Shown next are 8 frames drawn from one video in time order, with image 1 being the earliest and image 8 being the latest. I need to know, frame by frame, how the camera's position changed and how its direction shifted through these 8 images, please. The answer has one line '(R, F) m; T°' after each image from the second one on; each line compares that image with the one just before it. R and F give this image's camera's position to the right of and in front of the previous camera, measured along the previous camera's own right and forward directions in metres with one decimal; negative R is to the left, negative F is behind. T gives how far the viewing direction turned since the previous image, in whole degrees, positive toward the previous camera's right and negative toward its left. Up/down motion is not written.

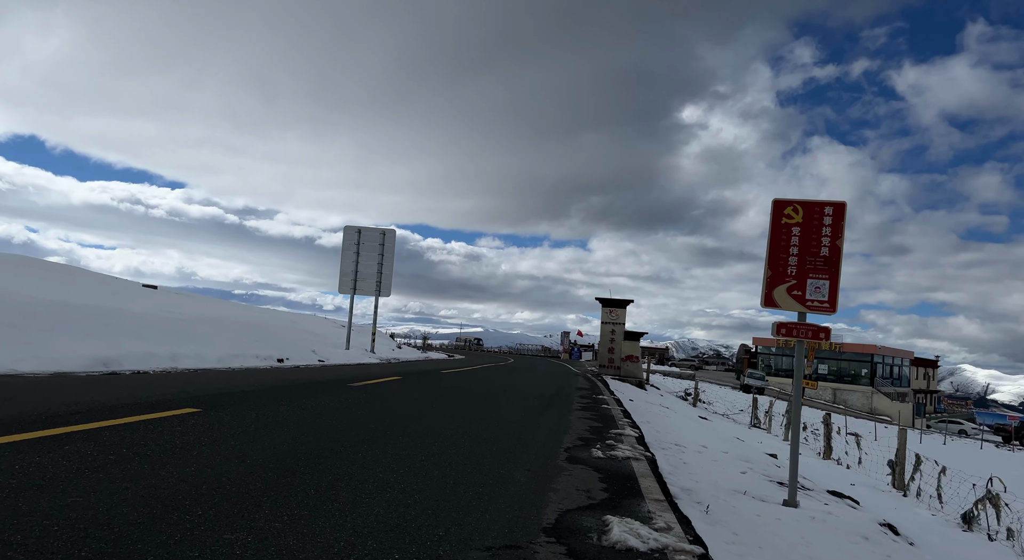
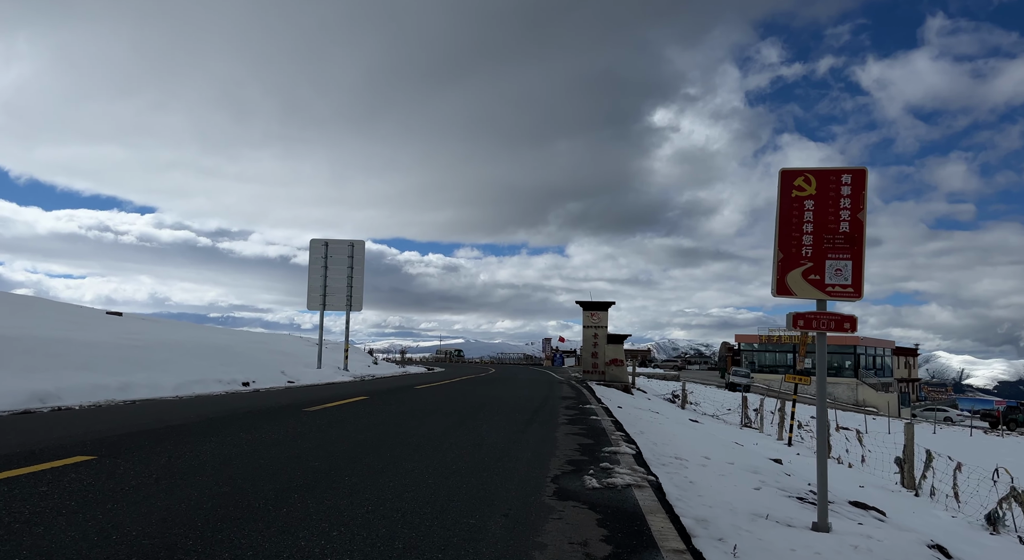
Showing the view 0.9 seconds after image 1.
(+0.1, +1.1) m; +2°
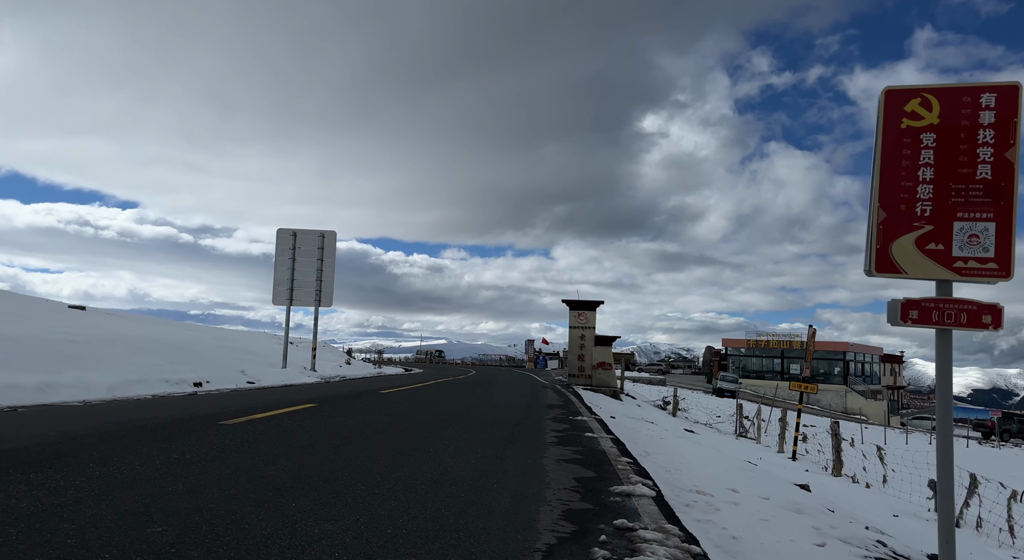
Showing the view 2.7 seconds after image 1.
(+0.1, +1.9) m; +1°
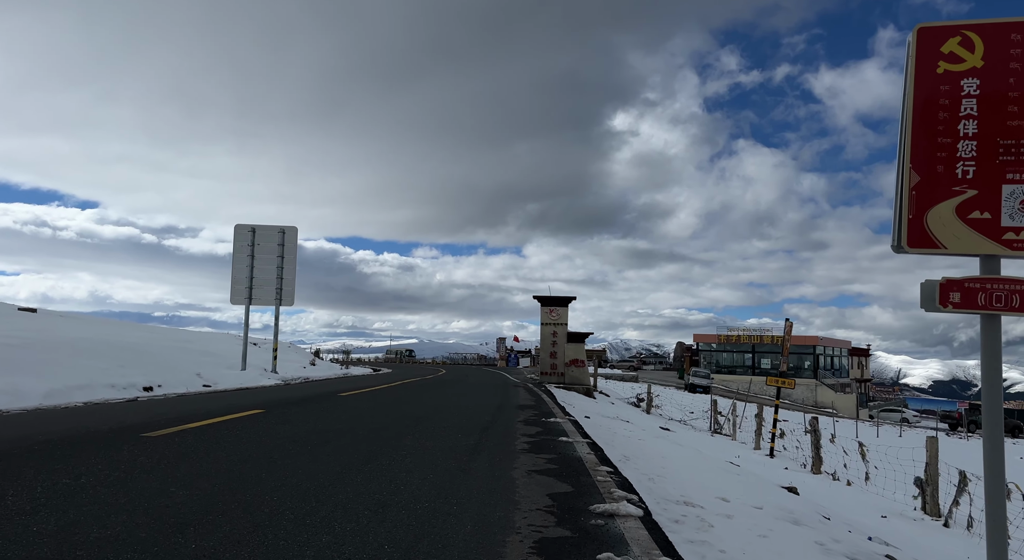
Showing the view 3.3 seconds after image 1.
(+0.1, +0.7) m; +3°
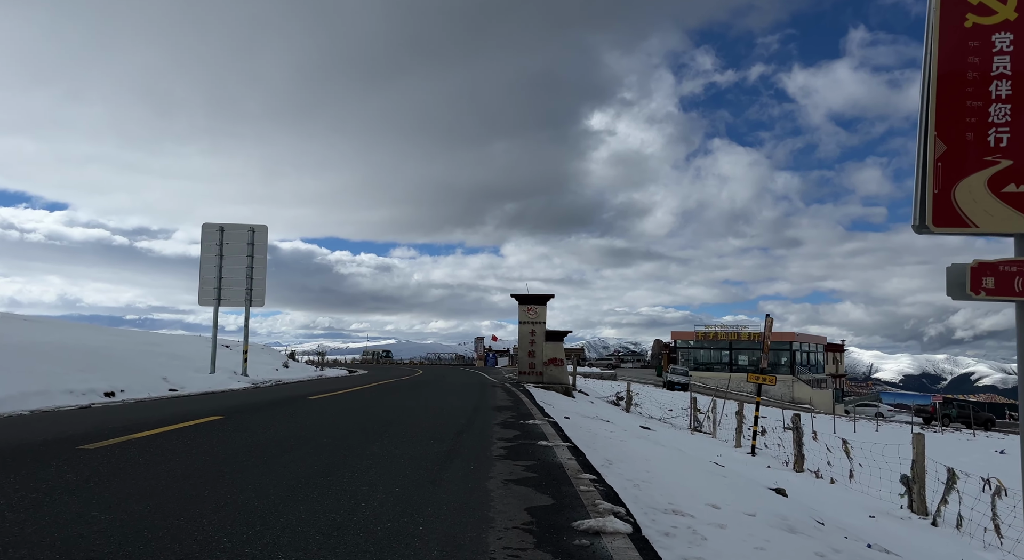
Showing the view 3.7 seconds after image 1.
(0.0, +0.5) m; +2°
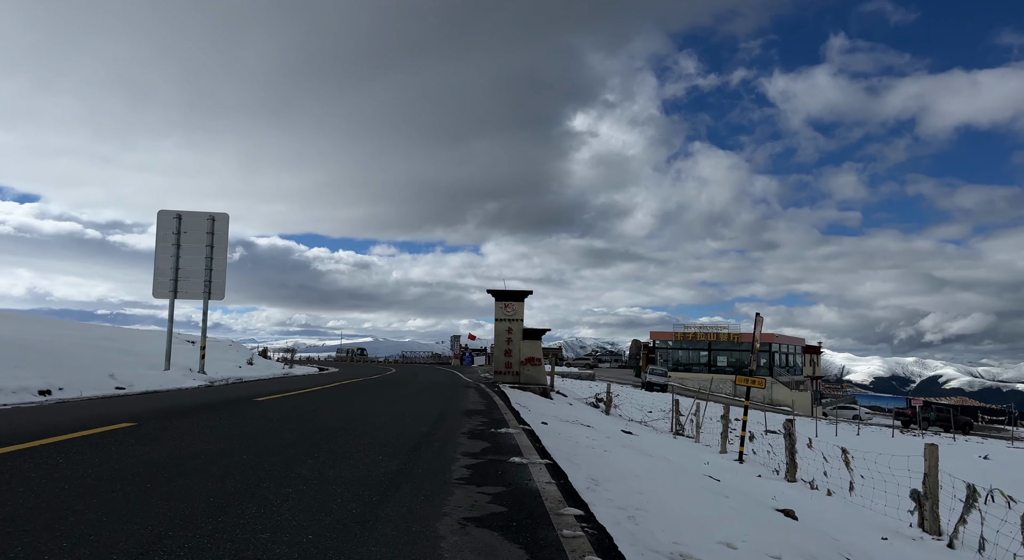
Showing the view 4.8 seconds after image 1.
(+0.1, +1.2) m; +2°
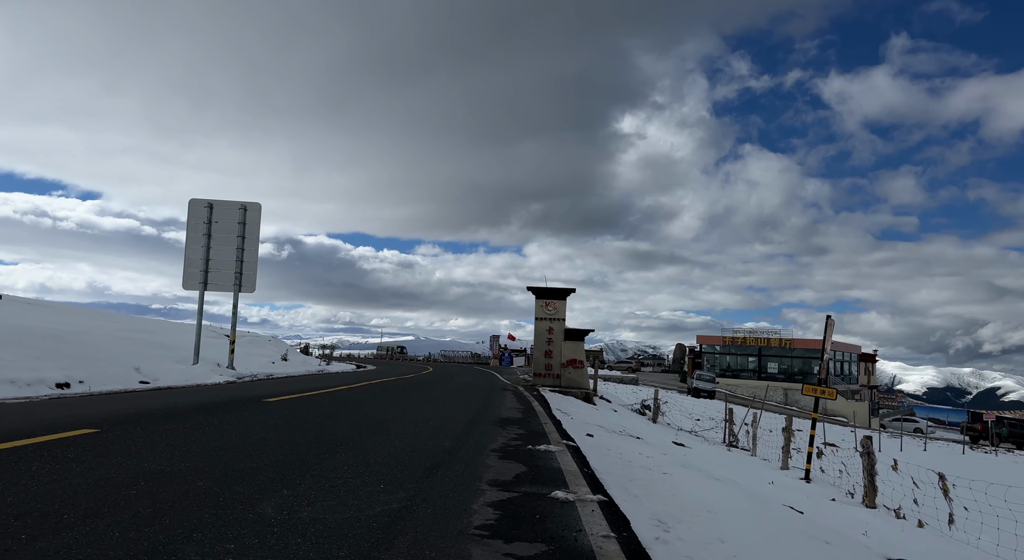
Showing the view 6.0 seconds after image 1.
(0.0, +1.4) m; -4°
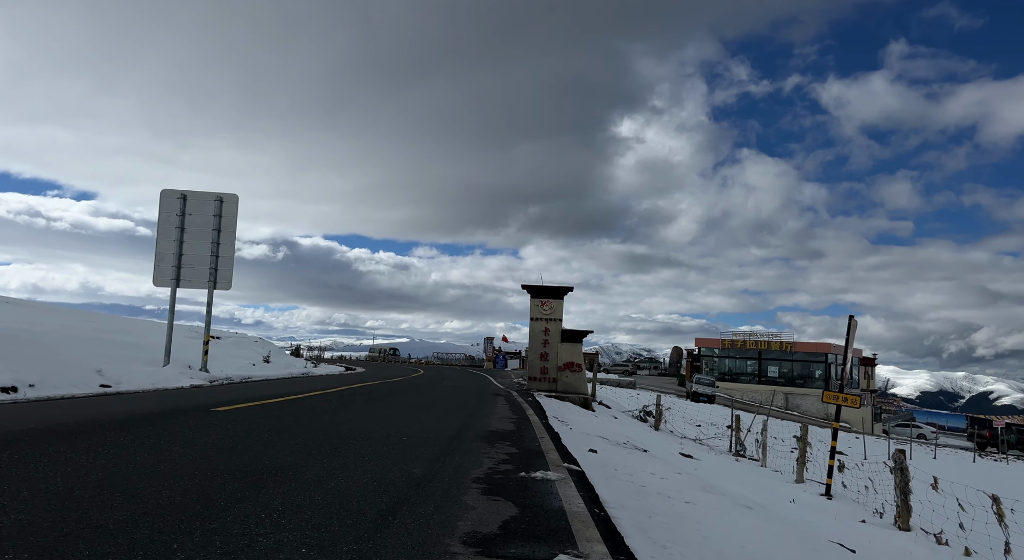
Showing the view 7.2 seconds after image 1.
(0.0, +1.4) m; 0°
